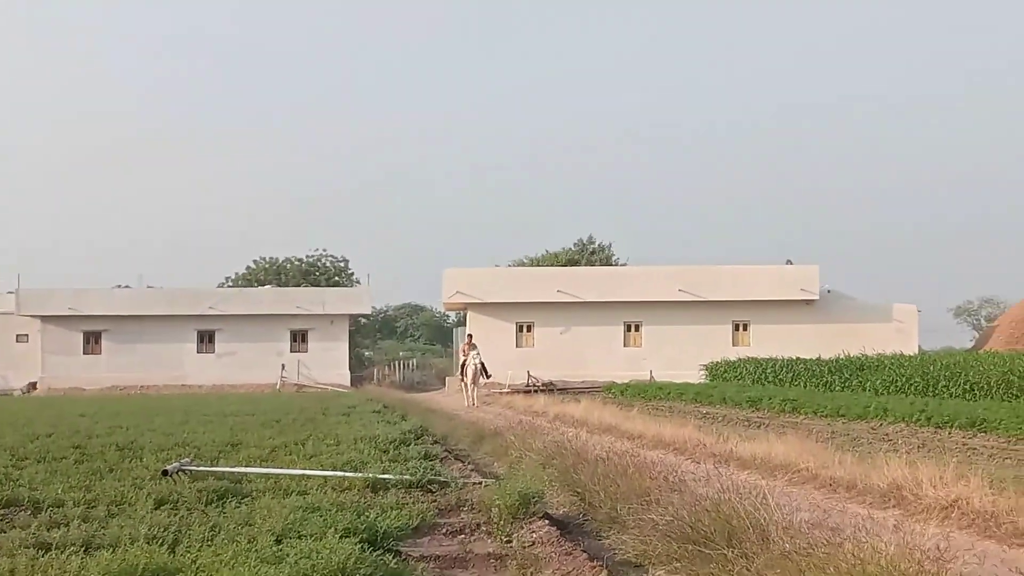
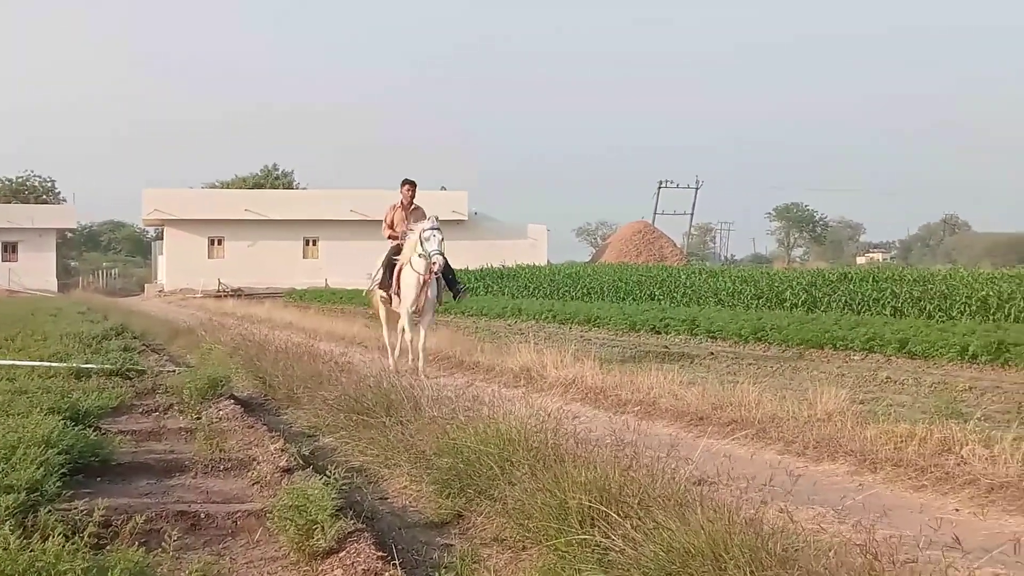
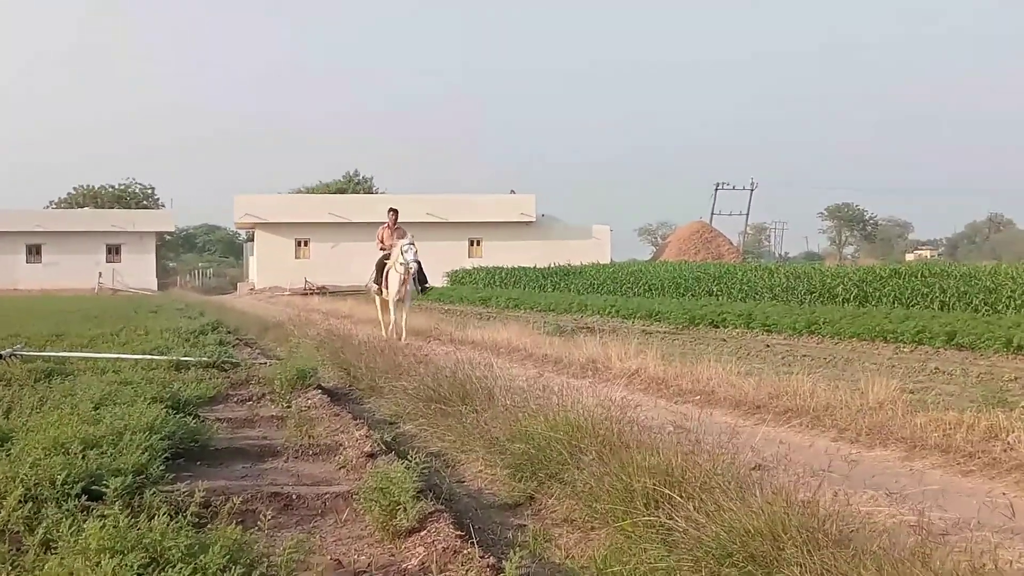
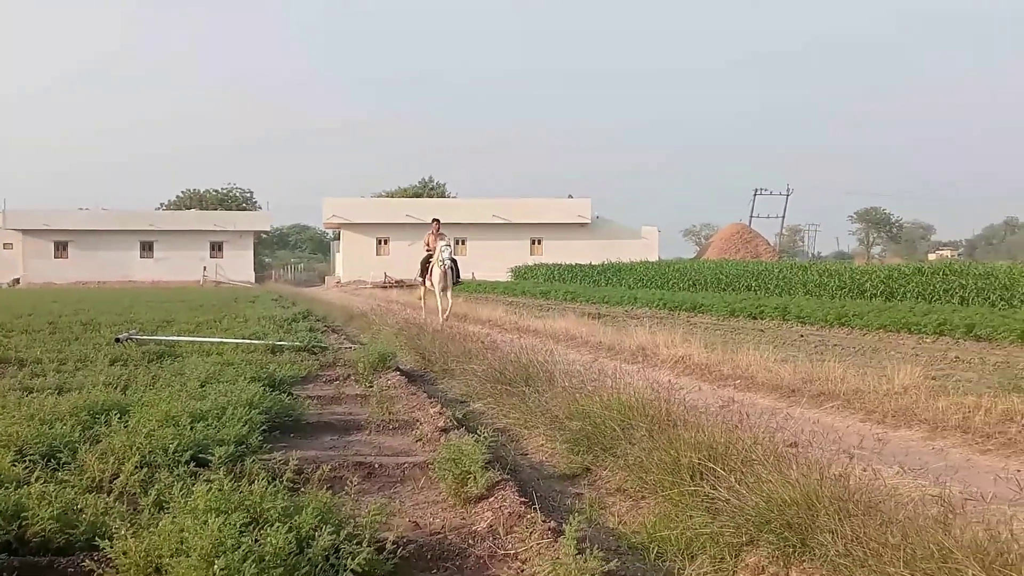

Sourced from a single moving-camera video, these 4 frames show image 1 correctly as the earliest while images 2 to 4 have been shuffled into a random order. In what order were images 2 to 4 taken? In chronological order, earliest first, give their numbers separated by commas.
4, 3, 2
